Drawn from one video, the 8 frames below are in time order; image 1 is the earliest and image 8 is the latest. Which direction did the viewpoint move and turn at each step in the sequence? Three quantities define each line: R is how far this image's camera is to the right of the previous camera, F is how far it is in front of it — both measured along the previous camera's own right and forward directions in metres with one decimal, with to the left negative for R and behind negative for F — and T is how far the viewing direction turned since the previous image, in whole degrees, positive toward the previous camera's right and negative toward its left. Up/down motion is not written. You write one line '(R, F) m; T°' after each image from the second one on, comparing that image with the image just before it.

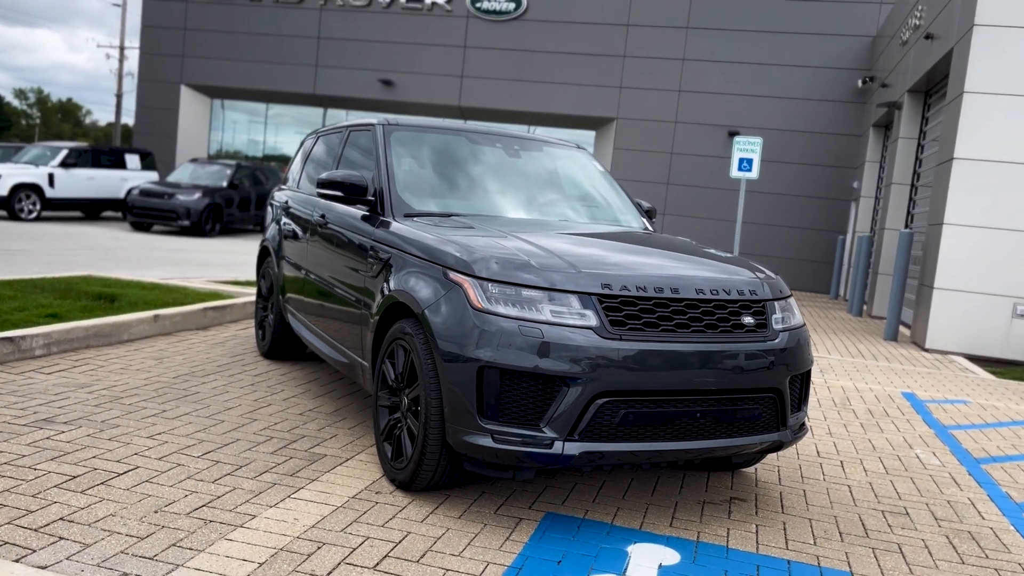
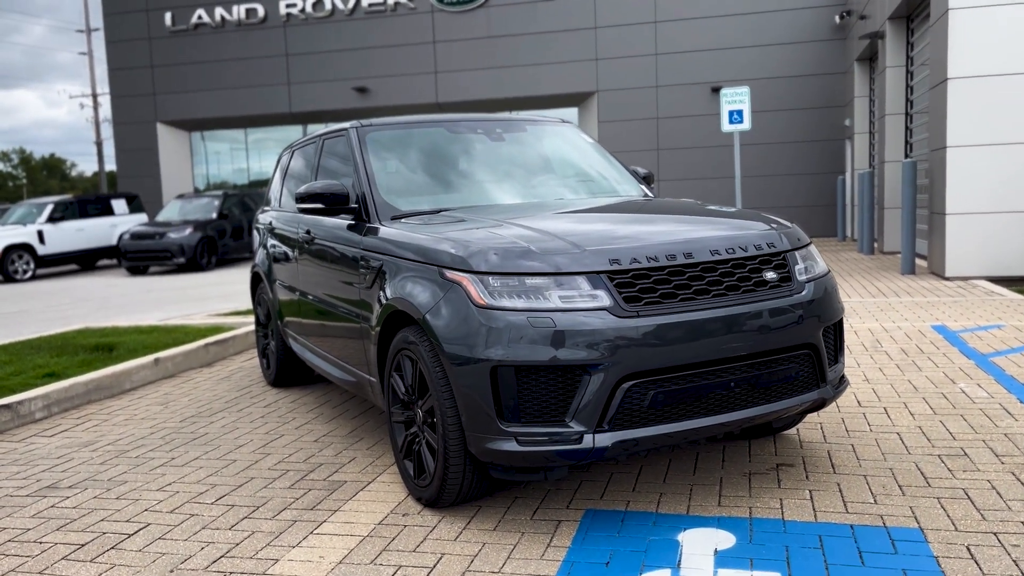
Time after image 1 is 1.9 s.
(0.0, +0.2) m; 0°
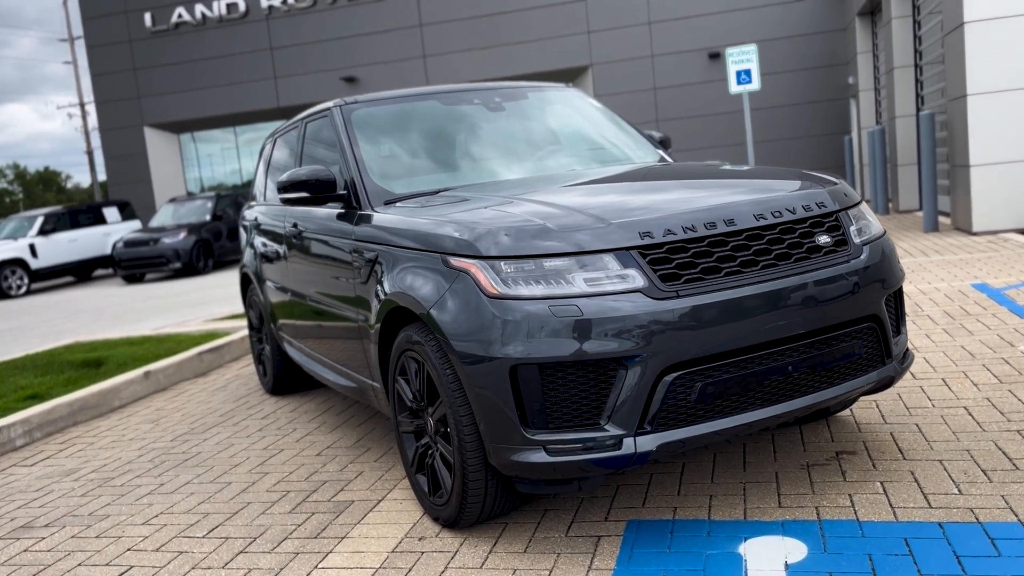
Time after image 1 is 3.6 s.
(0.0, +0.5) m; 0°
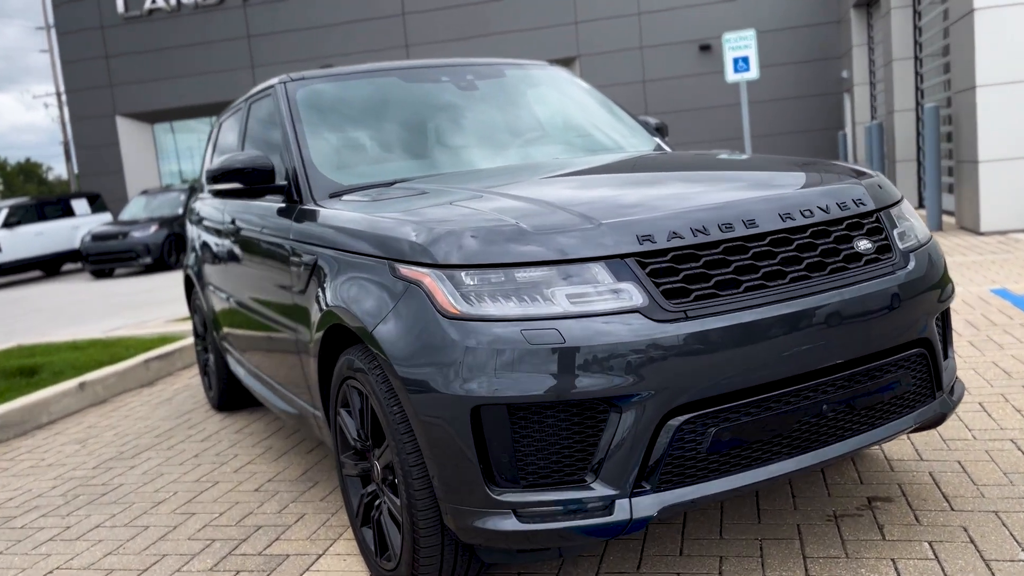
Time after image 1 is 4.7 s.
(+0.1, +0.6) m; +1°
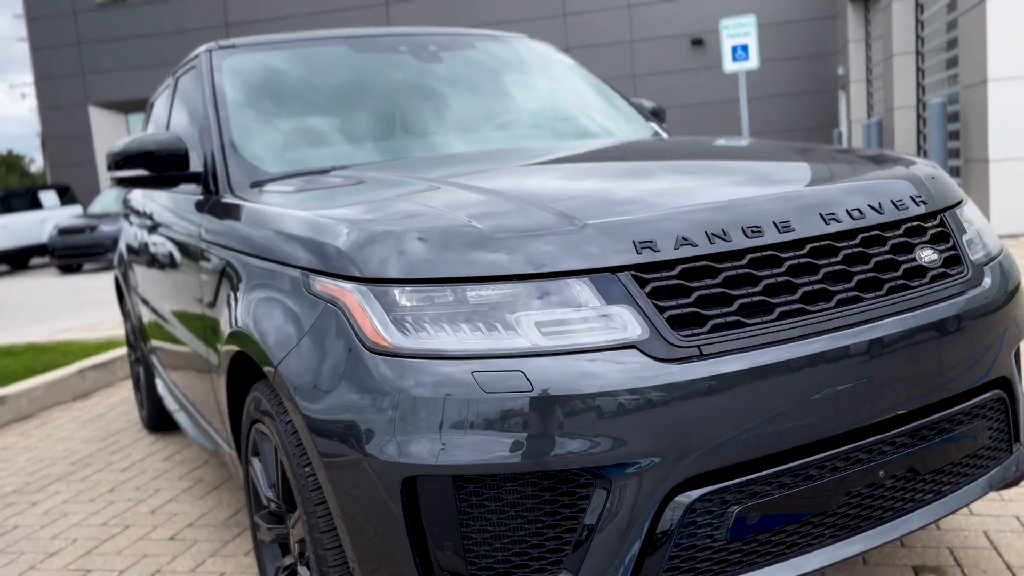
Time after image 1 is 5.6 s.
(+0.1, +0.6) m; +1°
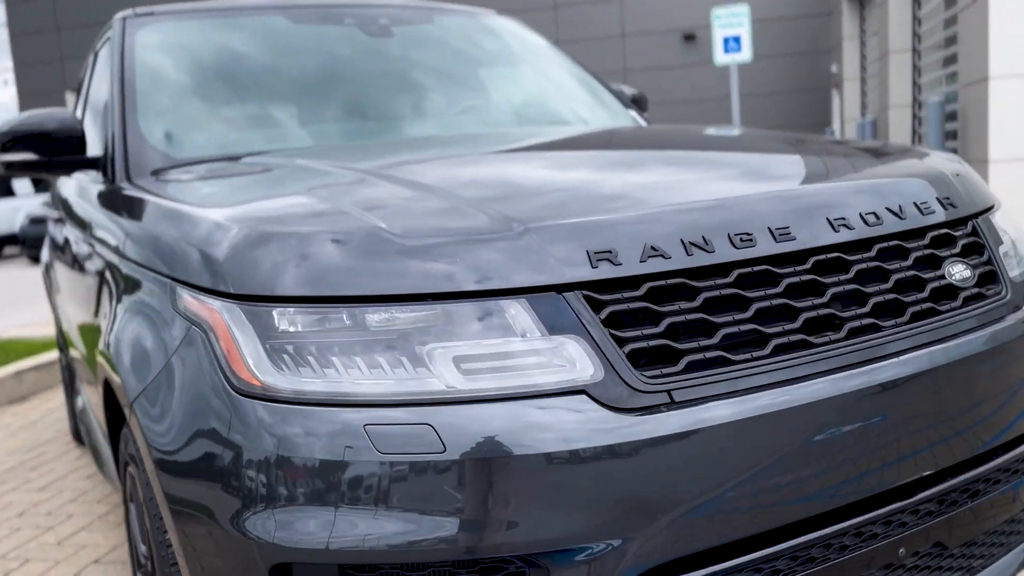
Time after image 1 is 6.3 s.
(+0.1, +0.4) m; +1°
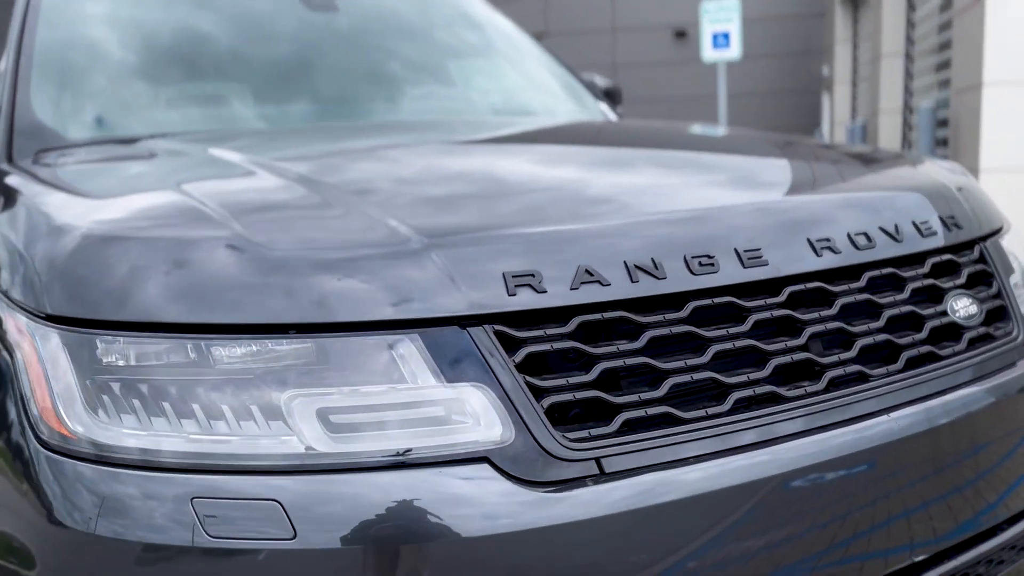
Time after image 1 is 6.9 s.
(+0.1, +0.3) m; +1°
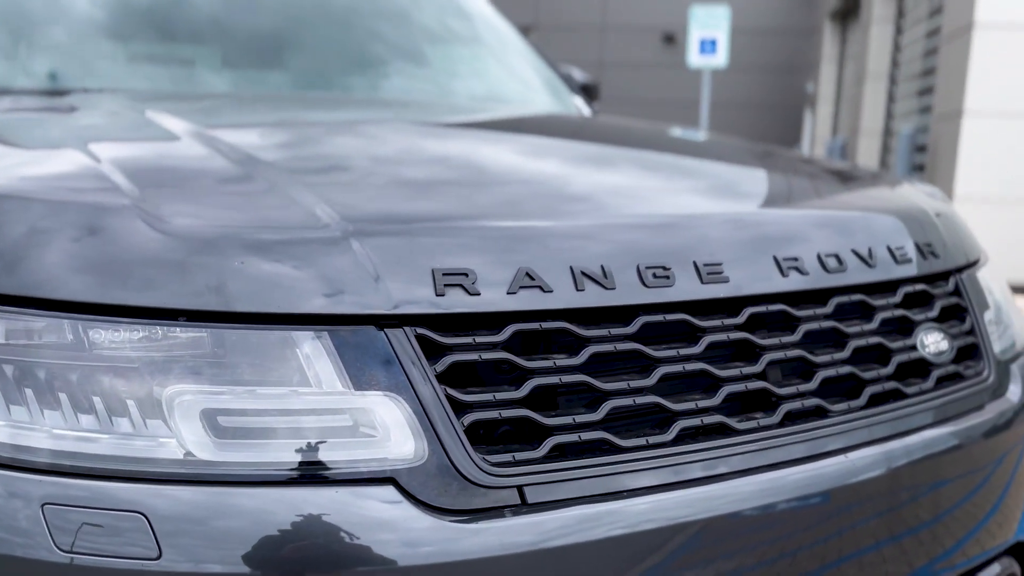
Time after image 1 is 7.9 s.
(0.0, +0.1) m; +2°
